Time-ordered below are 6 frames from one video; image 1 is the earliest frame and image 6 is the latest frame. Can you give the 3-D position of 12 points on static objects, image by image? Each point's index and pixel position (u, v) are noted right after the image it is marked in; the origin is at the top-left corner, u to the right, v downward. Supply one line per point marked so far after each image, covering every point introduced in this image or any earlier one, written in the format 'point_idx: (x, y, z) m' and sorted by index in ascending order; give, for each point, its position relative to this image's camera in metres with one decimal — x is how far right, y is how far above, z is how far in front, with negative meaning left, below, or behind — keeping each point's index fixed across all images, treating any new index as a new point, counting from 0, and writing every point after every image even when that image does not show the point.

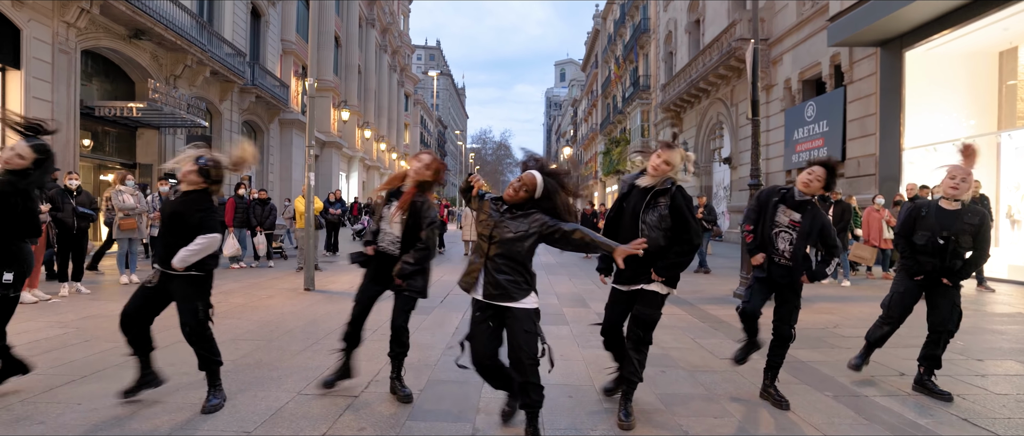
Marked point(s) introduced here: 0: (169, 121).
0: (-9.6, +2.7, +15.5) m
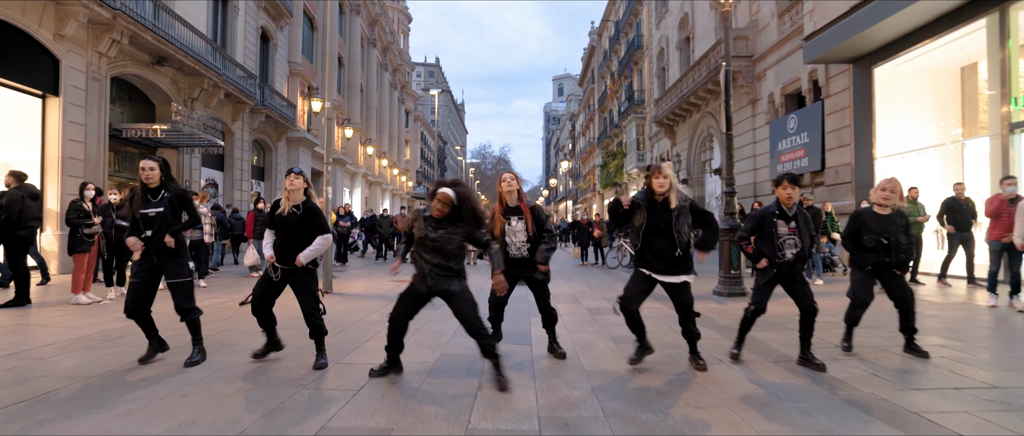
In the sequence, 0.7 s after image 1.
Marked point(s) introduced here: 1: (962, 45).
0: (-9.6, +2.3, +16.5) m
1: (+9.7, +3.7, +12.0) m
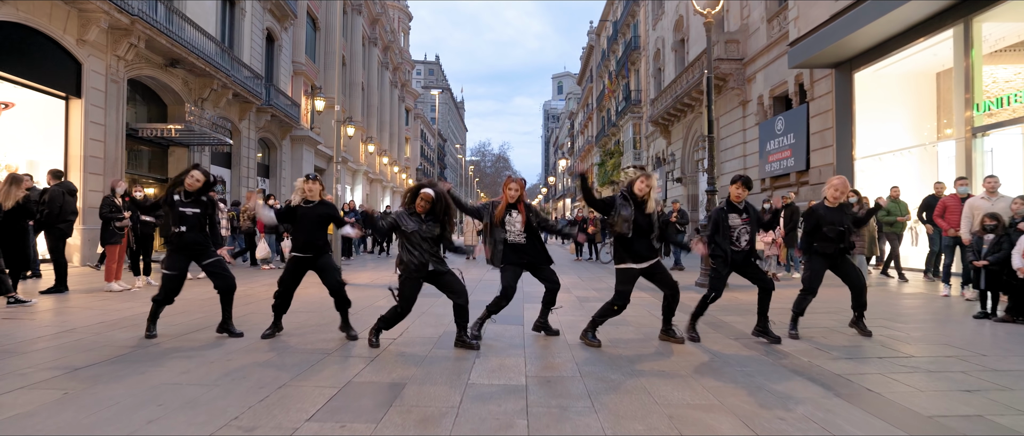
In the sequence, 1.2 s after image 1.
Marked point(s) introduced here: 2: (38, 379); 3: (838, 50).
0: (-9.7, +2.4, +17.1) m
1: (+9.6, +3.8, +12.7) m
2: (-3.2, -1.1, +3.8) m
3: (+8.3, +4.3, +14.2) m
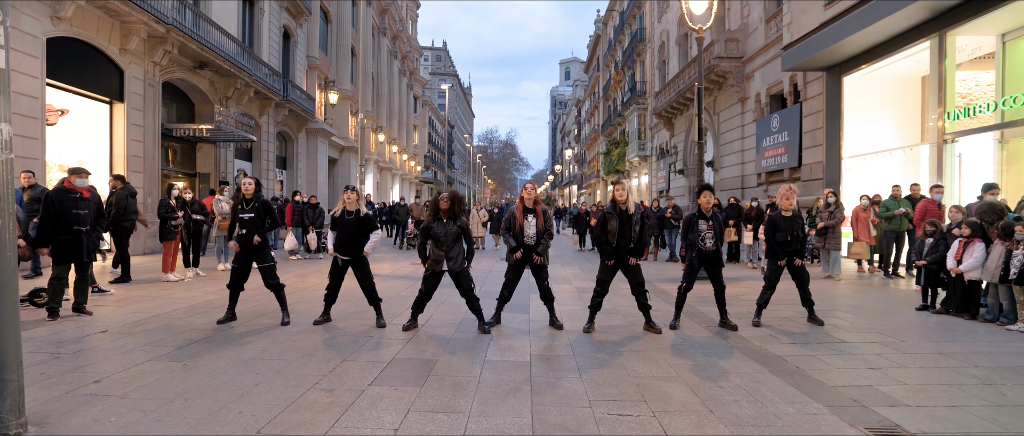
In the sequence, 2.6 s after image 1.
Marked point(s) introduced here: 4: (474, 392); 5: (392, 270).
0: (-9.4, +2.7, +18.2) m
1: (+9.8, +3.9, +13.5) m
2: (-3.1, -1.2, +4.9) m
3: (+8.5, +4.4, +15.0) m
4: (-0.3, -1.3, +4.1) m
5: (-2.5, -1.1, +11.5) m
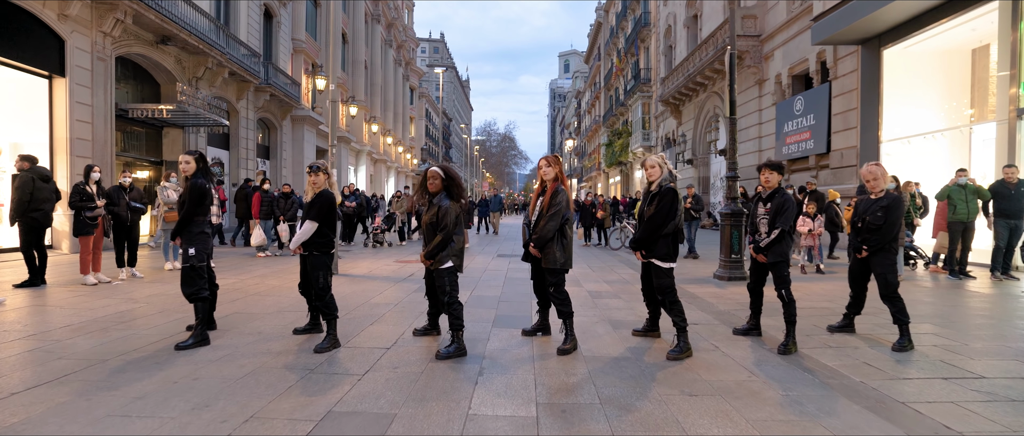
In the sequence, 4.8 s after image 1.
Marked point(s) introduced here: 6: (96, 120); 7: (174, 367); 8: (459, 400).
0: (-9.5, +2.9, +16.5) m
1: (+9.8, +4.1, +11.8) m
2: (-3.1, -1.1, +3.2) m
3: (+8.5, +4.6, +13.4) m
4: (-0.3, -1.2, +2.4) m
5: (-2.5, -0.9, +9.9) m
6: (-9.5, +2.2, +12.8) m
7: (-2.4, -1.1, +4.1) m
8: (-0.3, -1.2, +3.6) m
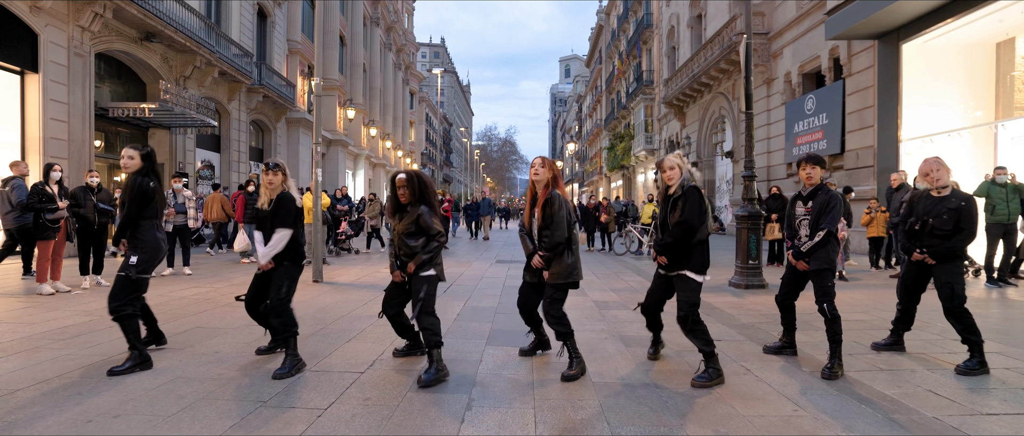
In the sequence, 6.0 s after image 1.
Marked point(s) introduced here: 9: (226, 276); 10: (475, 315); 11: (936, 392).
0: (-9.5, +2.8, +15.9) m
1: (+9.8, +4.0, +11.2) m
2: (-3.2, -1.1, +2.5) m
3: (+8.5, +4.5, +12.7) m
4: (-0.3, -1.2, +1.7) m
5: (-2.5, -1.0, +9.2) m
6: (-9.5, +2.1, +12.1) m
7: (-2.5, -1.1, +3.4) m
8: (-0.4, -1.1, +2.9) m
9: (-4.8, -1.0, +9.3) m
10: (-0.4, -1.1, +6.2) m
11: (+2.8, -1.2, +3.7) m
